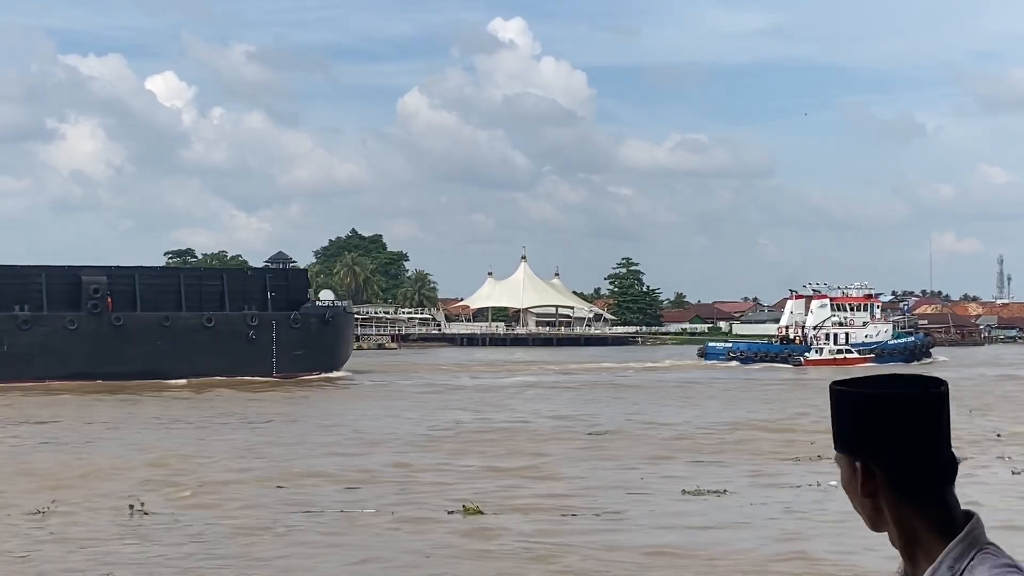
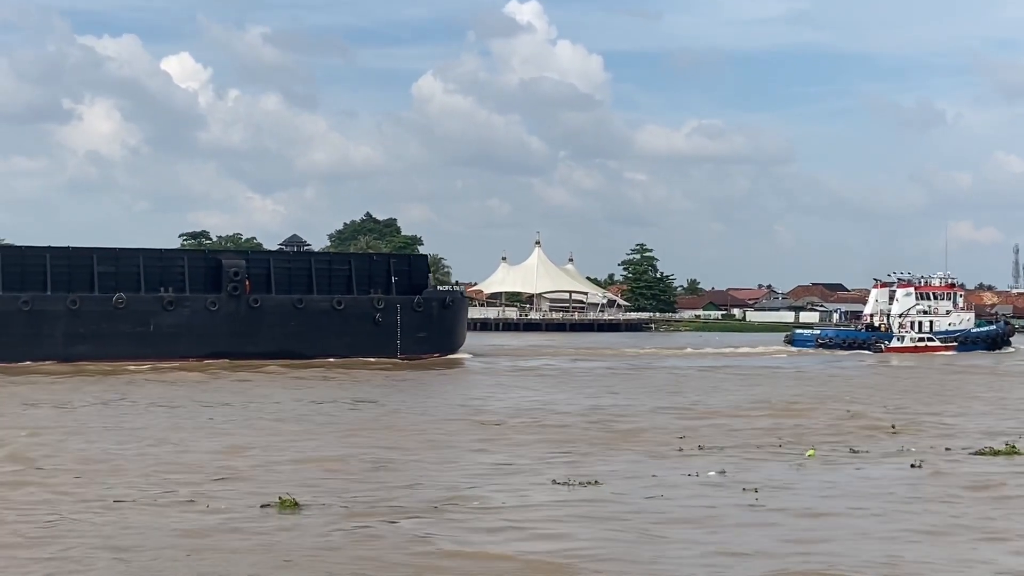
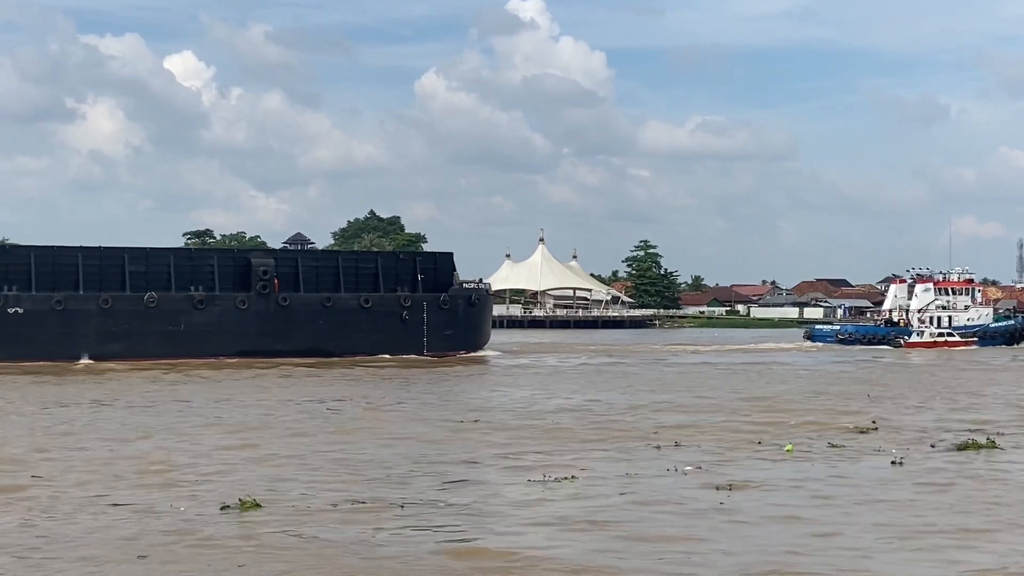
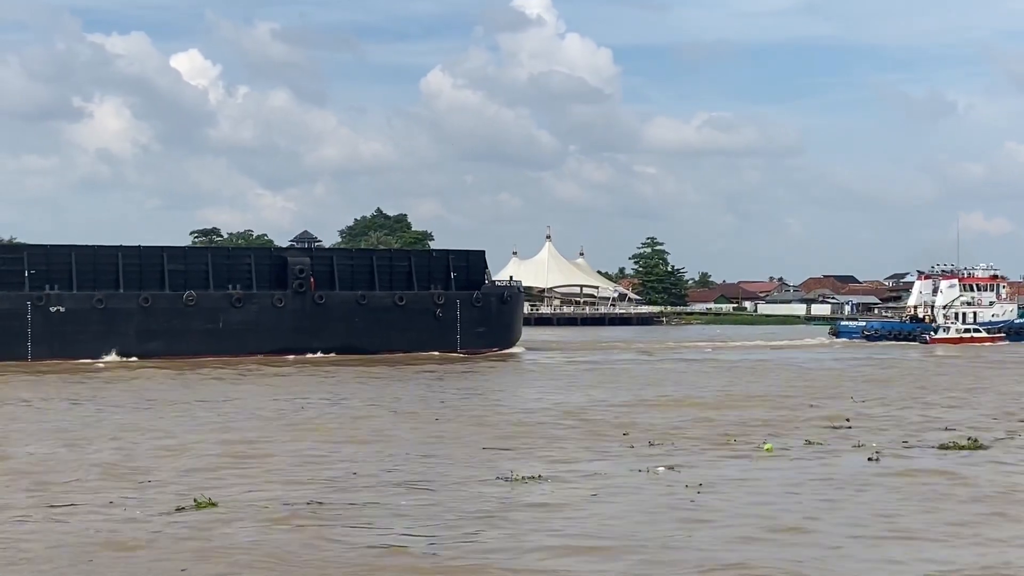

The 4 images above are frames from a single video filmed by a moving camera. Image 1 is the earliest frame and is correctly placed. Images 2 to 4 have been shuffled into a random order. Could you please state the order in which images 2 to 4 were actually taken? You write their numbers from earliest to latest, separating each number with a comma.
2, 3, 4
